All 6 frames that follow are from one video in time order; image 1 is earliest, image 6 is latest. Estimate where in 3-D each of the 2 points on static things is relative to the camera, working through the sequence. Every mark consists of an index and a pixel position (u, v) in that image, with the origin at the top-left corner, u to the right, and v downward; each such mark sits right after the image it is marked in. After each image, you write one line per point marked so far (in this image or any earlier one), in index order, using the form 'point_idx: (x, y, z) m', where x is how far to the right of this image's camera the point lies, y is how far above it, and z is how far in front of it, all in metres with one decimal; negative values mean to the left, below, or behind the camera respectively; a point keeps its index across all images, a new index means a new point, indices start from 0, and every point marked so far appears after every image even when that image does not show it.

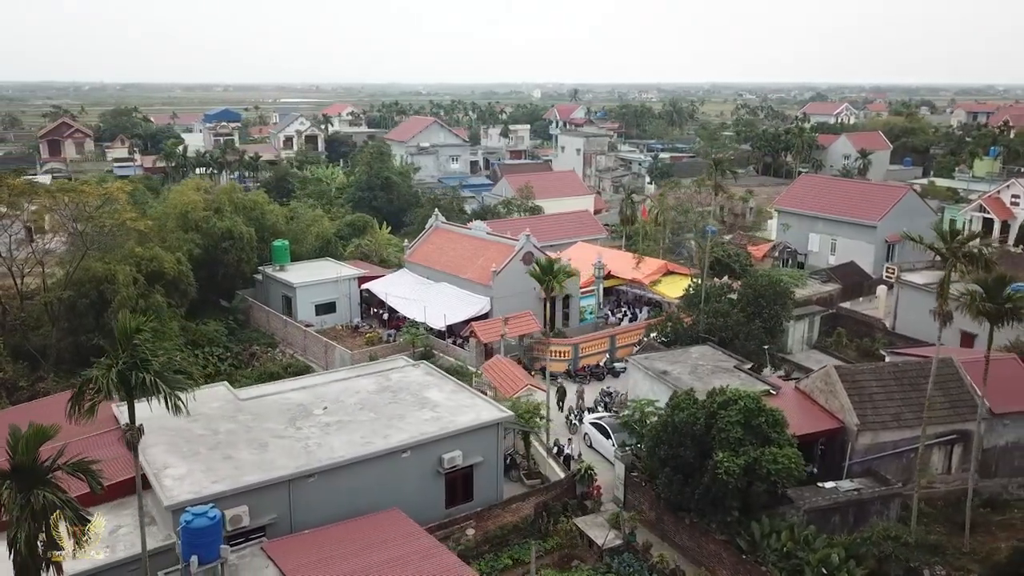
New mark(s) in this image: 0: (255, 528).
0: (-4.6, -4.3, +13.9) m
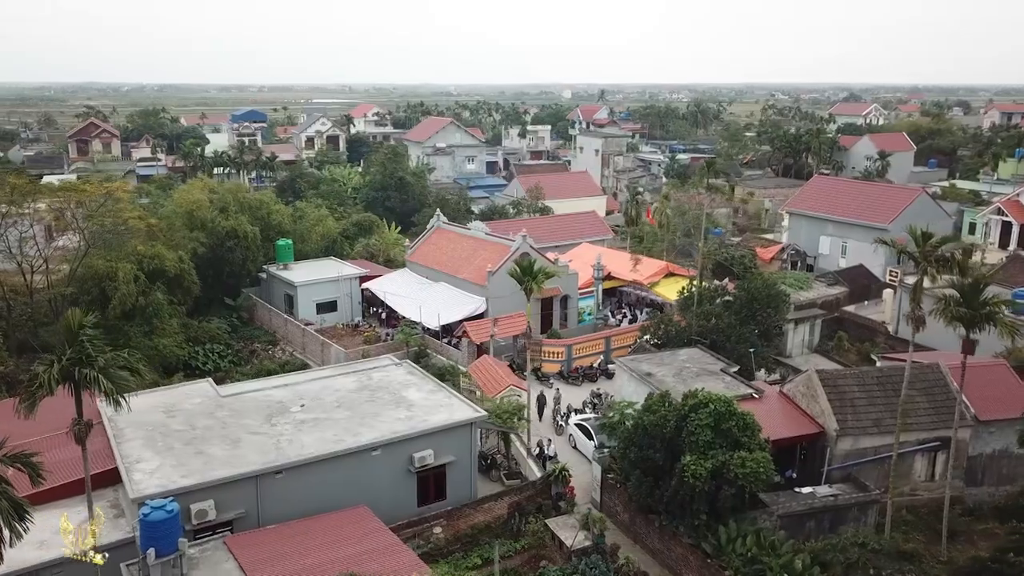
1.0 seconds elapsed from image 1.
0: (-5.3, -4.3, +14.1) m
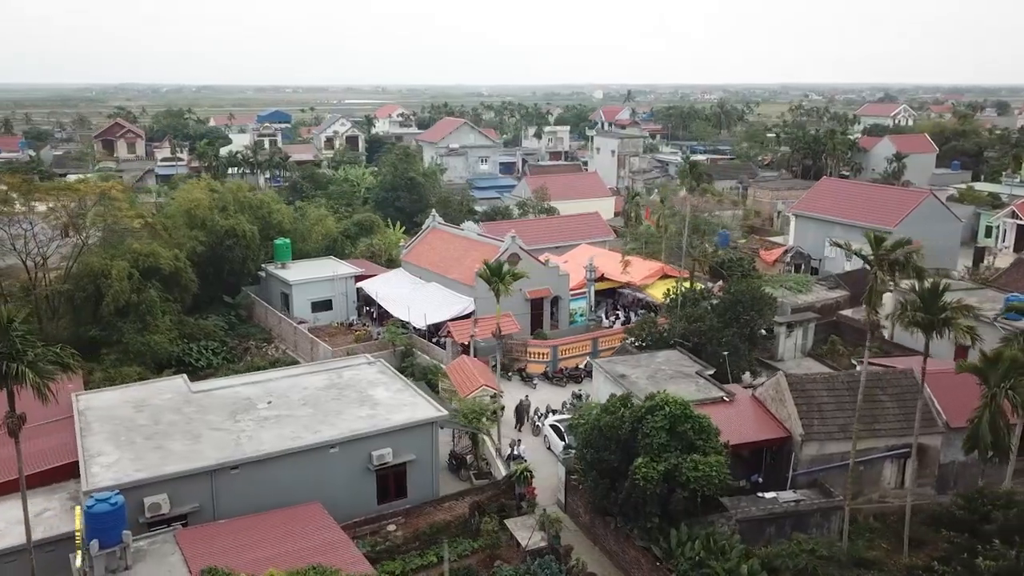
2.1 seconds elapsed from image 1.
0: (-6.2, -4.2, +14.4) m
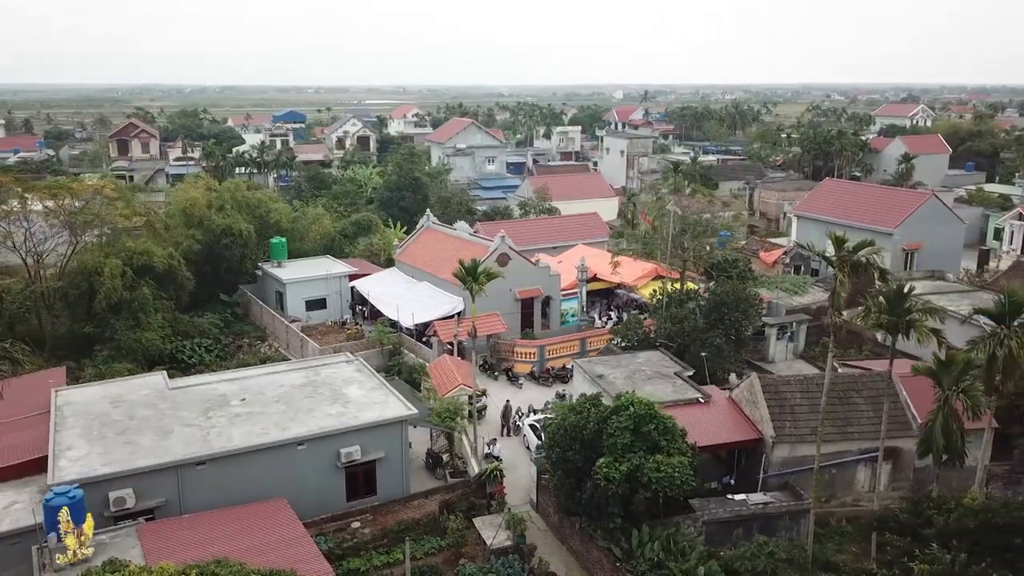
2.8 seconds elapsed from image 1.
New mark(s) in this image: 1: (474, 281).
0: (-7.0, -4.2, +14.6) m
1: (-0.9, +0.2, +18.7) m
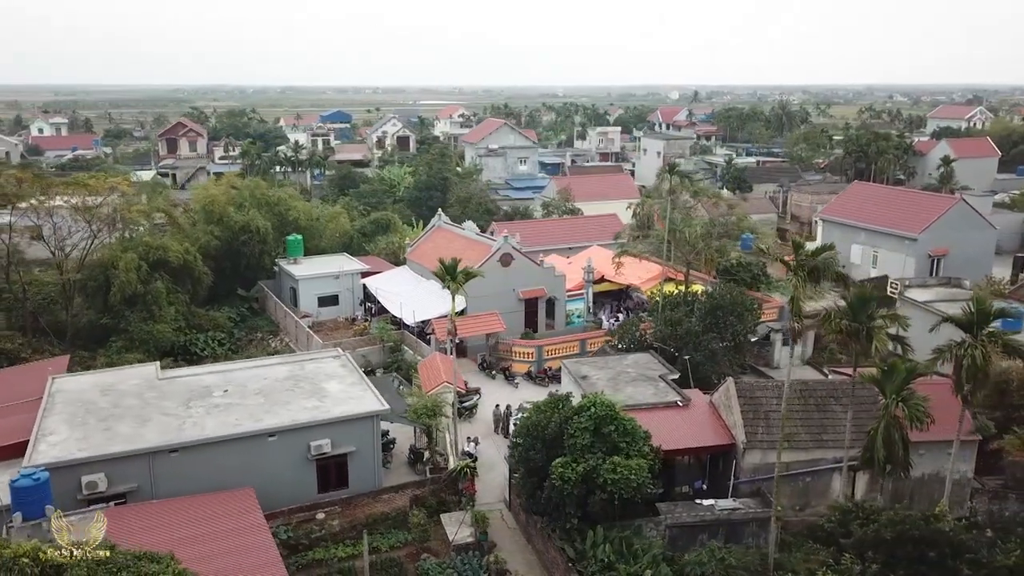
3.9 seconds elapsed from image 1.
0: (-7.8, -4.0, +15.2) m
1: (-1.4, +0.2, +18.9) m
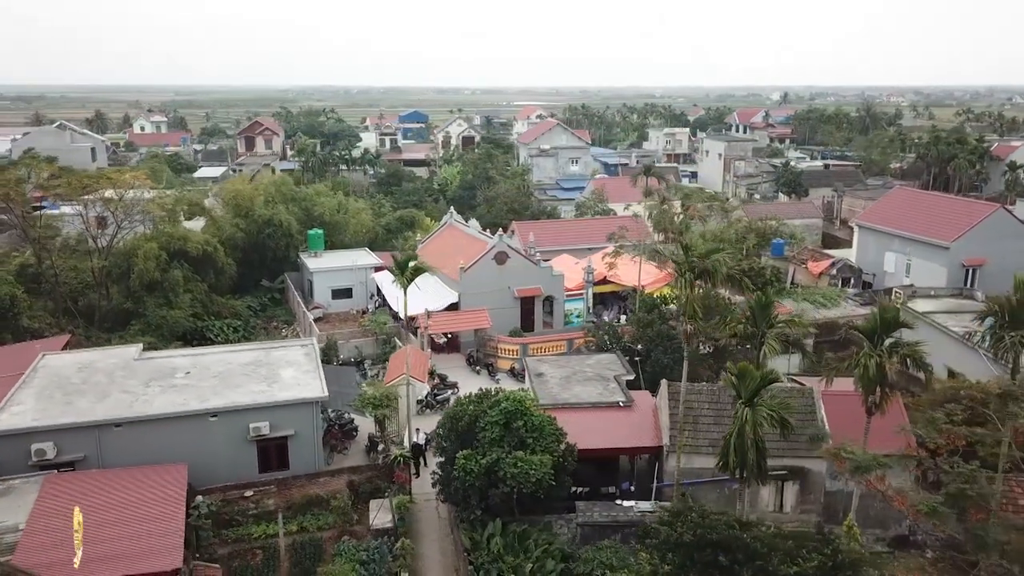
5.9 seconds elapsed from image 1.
0: (-9.5, -3.7, +16.5) m
1: (-2.7, +0.3, +19.5) m
